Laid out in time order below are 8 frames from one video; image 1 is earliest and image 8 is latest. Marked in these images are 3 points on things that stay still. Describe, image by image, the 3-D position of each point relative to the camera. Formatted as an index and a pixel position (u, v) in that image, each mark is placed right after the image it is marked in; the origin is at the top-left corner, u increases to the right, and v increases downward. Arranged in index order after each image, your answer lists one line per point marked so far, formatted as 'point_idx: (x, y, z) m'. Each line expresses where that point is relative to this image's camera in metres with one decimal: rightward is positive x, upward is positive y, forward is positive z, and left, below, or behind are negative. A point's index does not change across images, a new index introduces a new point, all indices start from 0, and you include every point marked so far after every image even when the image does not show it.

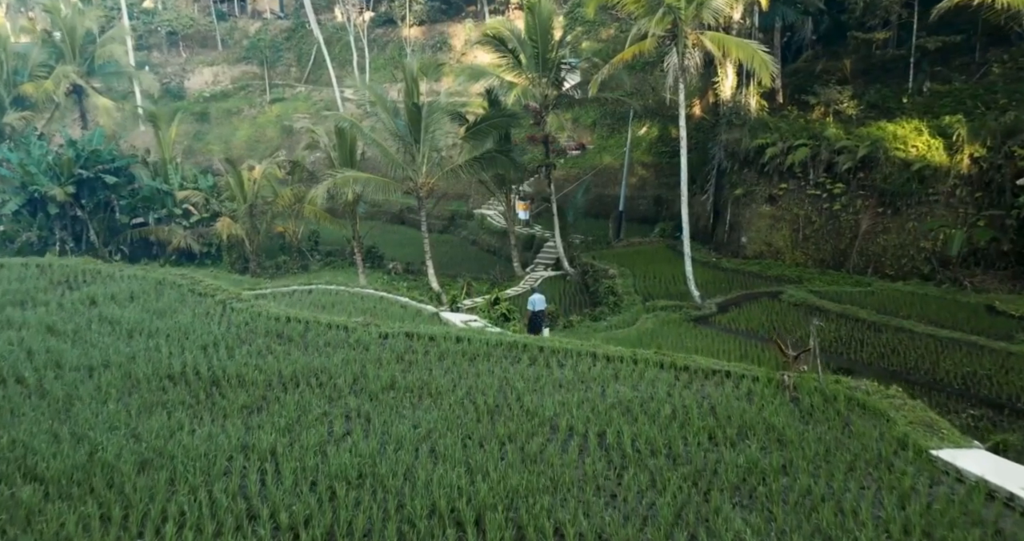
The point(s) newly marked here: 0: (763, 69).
0: (+4.3, +3.4, +15.4) m
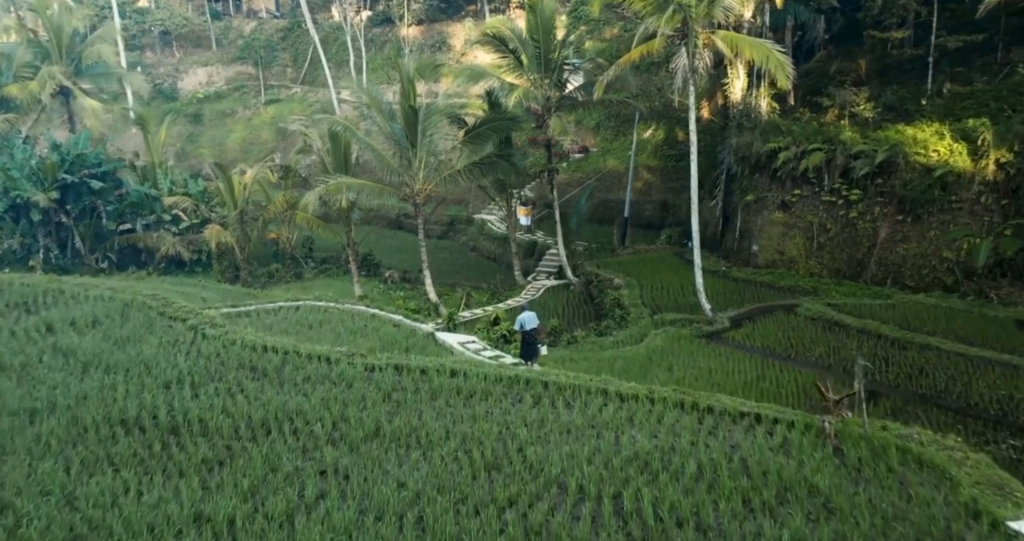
0: (+4.4, +3.2, +14.5) m
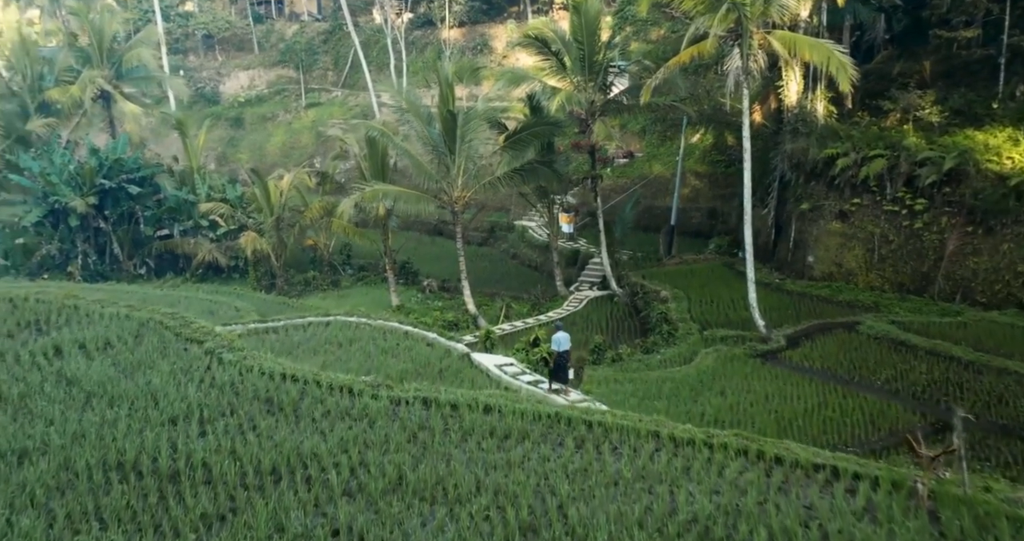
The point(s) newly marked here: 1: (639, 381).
0: (+5.0, +3.0, +13.6) m
1: (+1.7, -1.5, +12.3) m
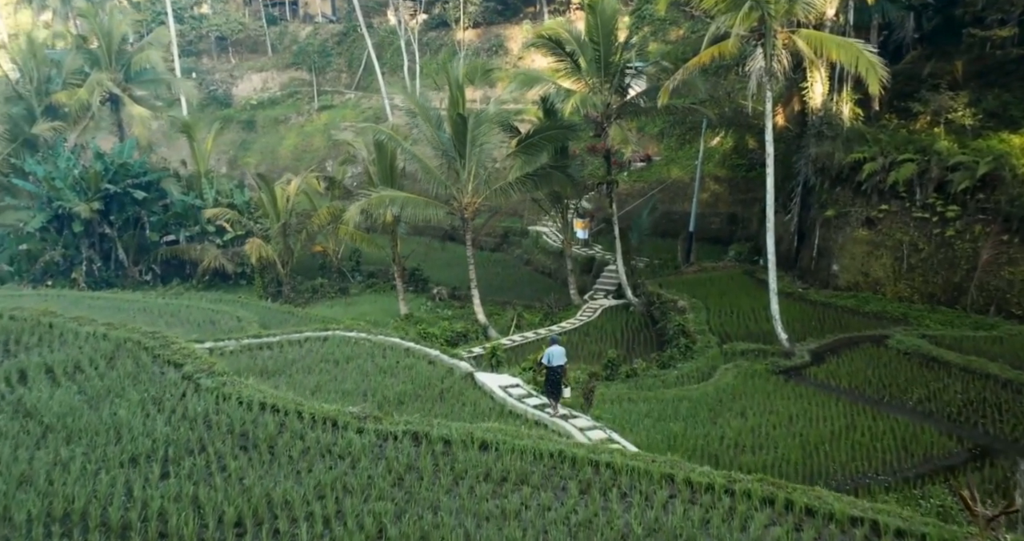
0: (+5.2, +2.8, +12.9) m
1: (+1.8, -1.7, +11.7) m
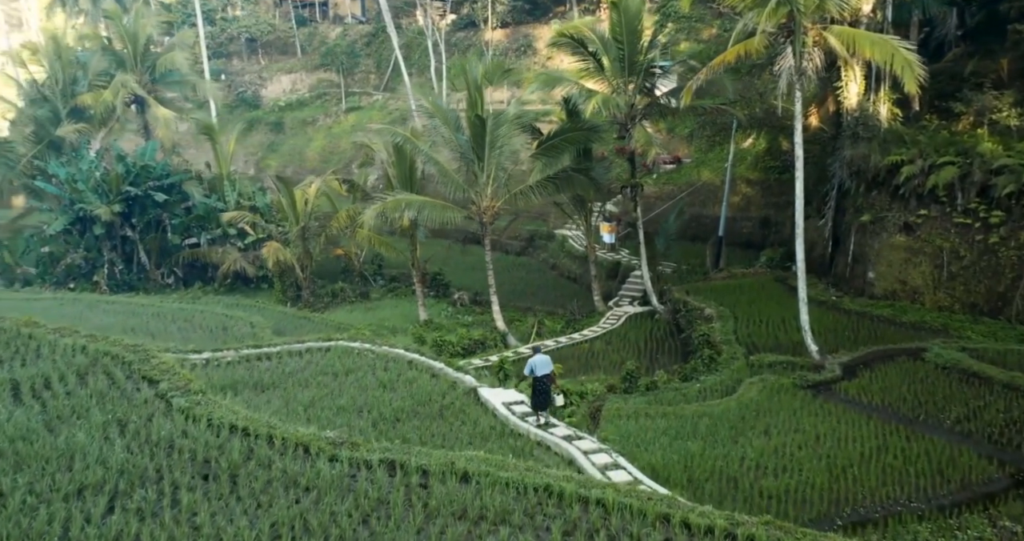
0: (+5.4, +2.7, +12.2) m
1: (+2.0, -1.8, +11.1) m
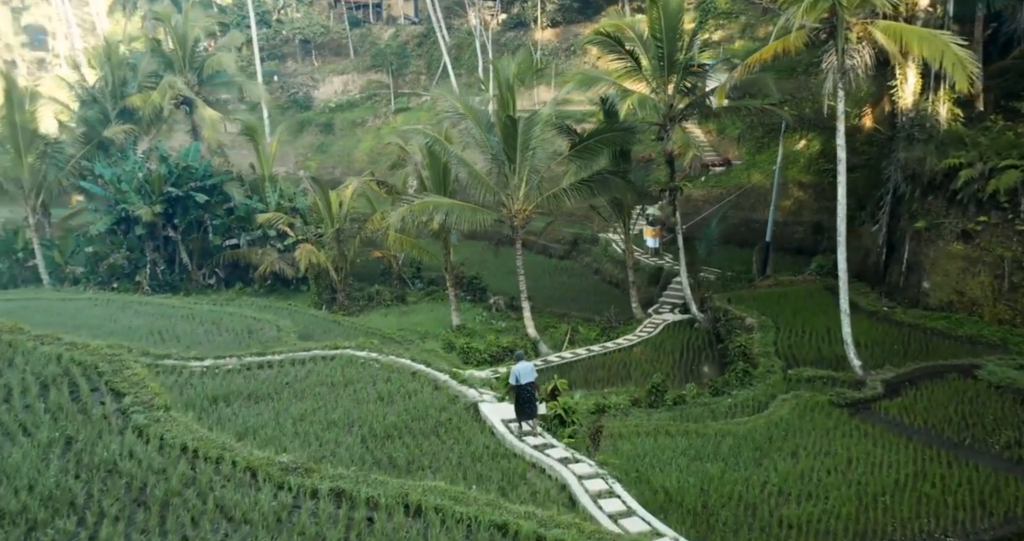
0: (+5.6, +2.5, +11.3) m
1: (+2.1, -1.9, +10.5) m
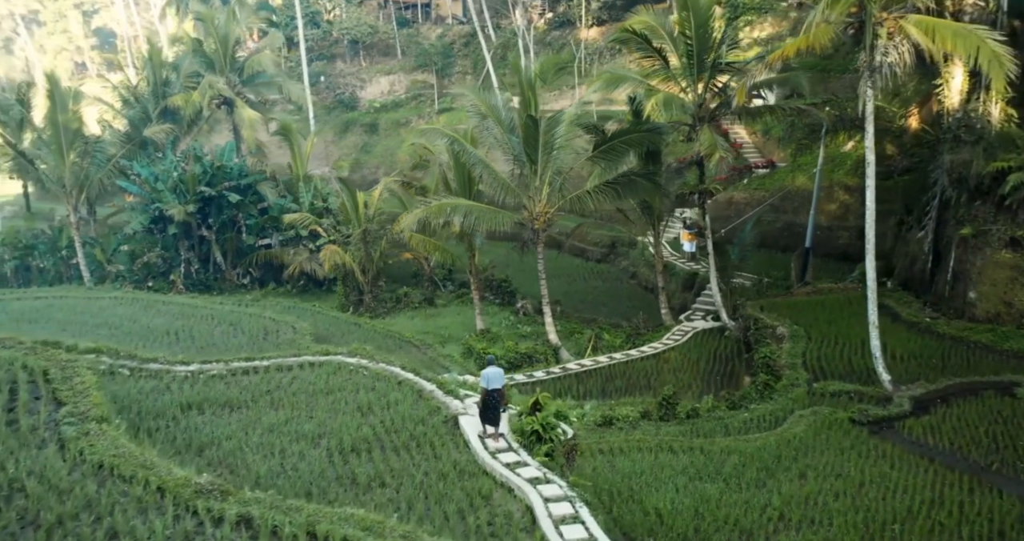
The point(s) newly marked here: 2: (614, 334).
0: (+5.7, +2.4, +10.5) m
1: (+2.1, -2.0, +9.9) m
2: (+2.0, -1.2, +17.0) m
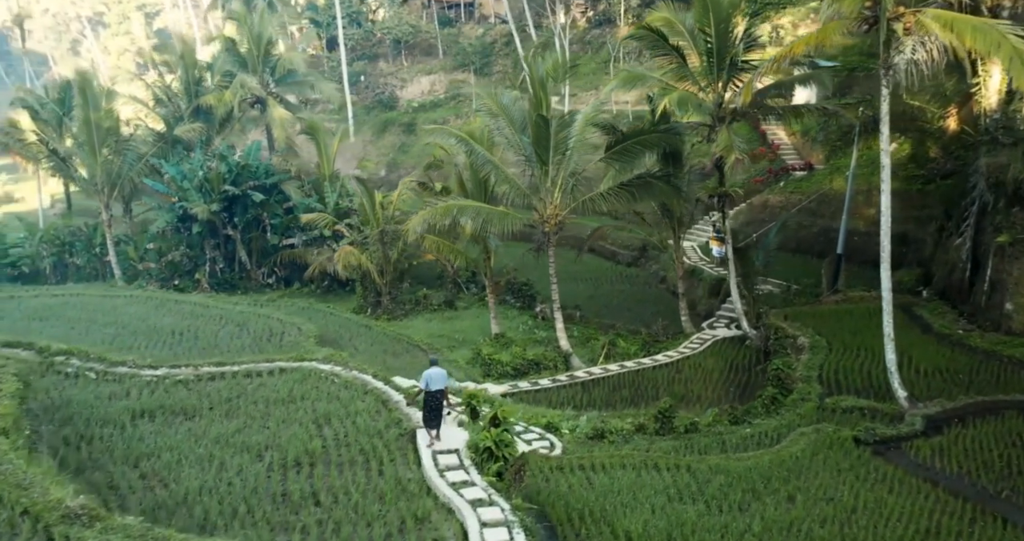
0: (+5.5, +2.3, +9.8) m
1: (+1.8, -2.1, +9.4) m
2: (+2.2, -1.3, +16.5) m
